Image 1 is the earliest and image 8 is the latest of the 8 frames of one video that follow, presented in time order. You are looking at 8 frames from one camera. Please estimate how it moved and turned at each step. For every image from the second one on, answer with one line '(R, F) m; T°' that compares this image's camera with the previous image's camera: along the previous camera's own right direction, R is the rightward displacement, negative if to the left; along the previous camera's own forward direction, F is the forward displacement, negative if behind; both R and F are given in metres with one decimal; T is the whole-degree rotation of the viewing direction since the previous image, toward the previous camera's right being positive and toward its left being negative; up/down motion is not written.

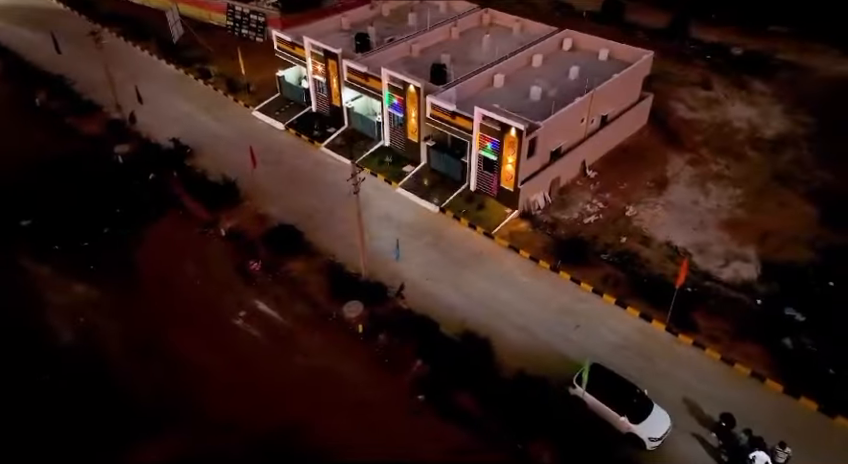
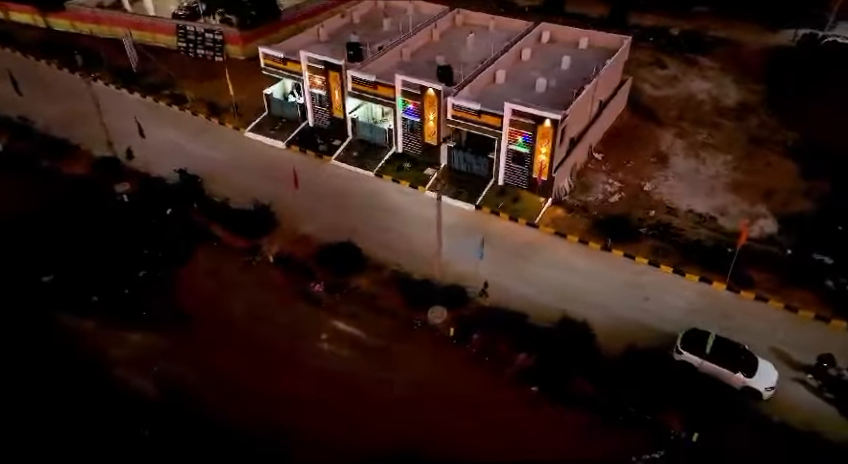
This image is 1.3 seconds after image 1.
(-5.0, +0.4) m; +9°
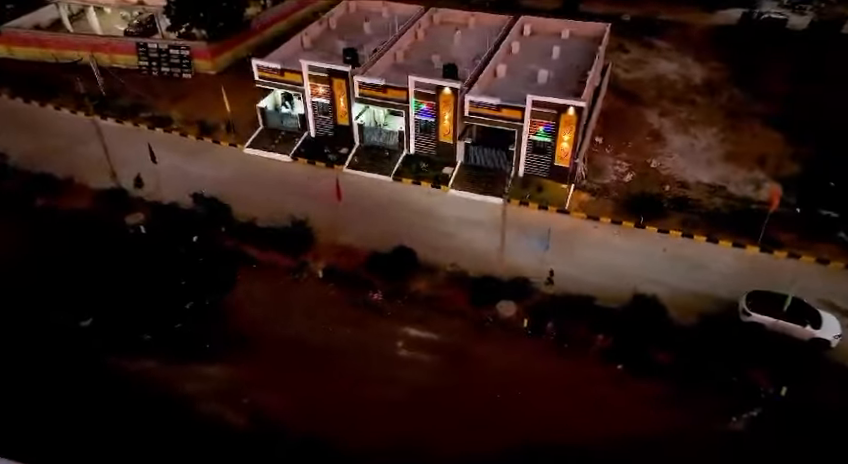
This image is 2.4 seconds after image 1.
(-4.1, +0.4) m; +7°
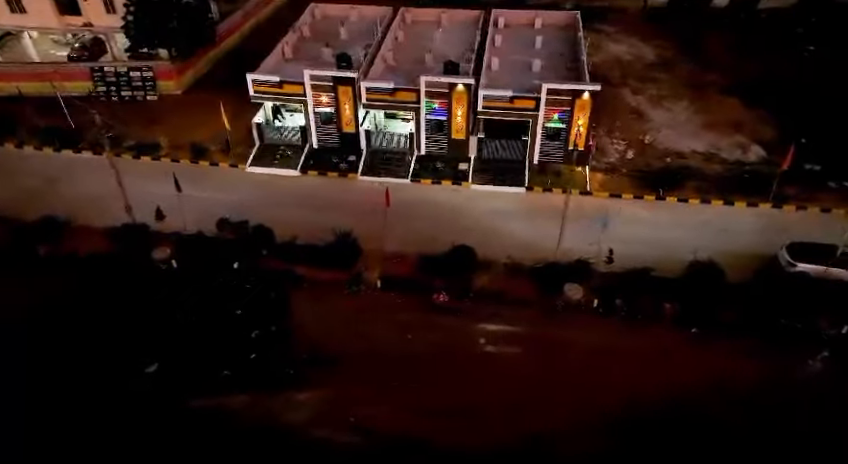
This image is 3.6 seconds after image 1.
(-4.5, +0.4) m; +8°
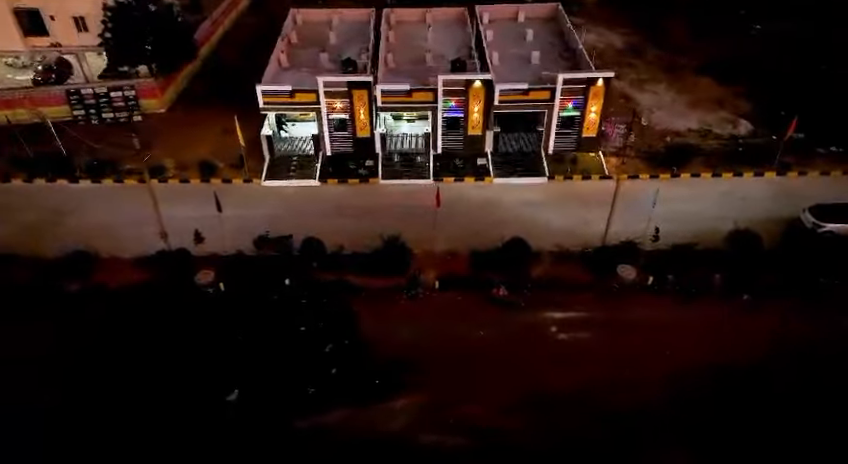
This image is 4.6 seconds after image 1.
(-3.9, +0.2) m; +6°
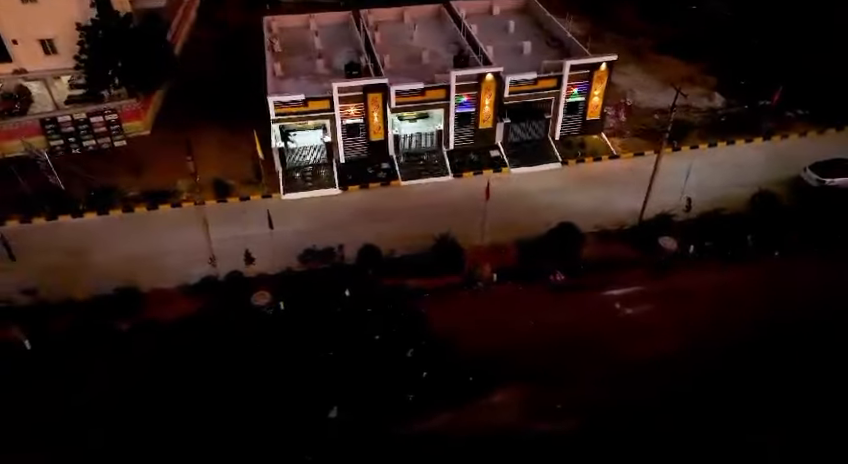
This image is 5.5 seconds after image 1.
(-4.2, +0.2) m; +7°
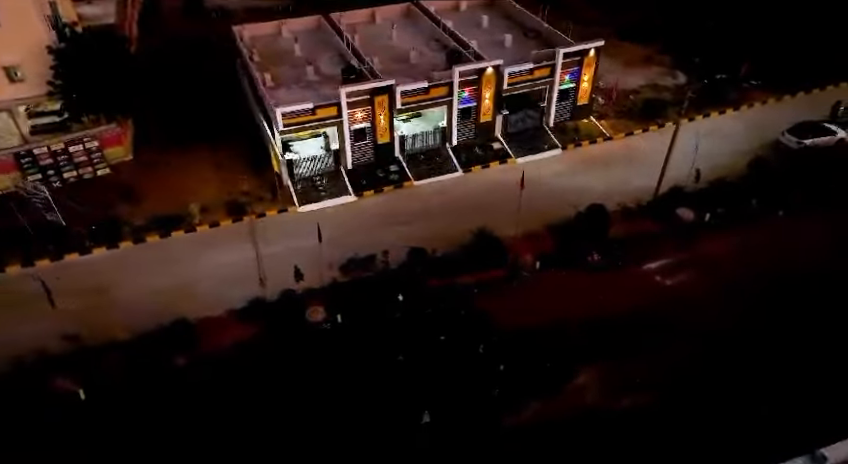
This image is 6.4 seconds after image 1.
(-3.8, +0.1) m; +7°
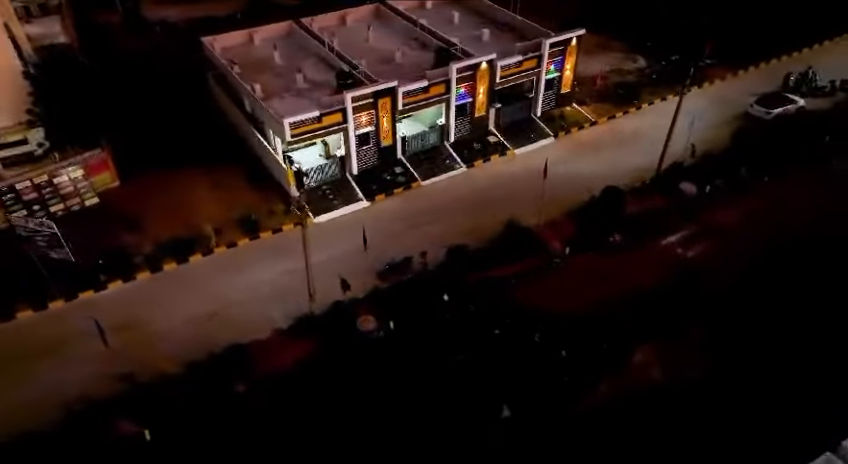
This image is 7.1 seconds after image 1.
(-3.4, 0.0) m; +7°
